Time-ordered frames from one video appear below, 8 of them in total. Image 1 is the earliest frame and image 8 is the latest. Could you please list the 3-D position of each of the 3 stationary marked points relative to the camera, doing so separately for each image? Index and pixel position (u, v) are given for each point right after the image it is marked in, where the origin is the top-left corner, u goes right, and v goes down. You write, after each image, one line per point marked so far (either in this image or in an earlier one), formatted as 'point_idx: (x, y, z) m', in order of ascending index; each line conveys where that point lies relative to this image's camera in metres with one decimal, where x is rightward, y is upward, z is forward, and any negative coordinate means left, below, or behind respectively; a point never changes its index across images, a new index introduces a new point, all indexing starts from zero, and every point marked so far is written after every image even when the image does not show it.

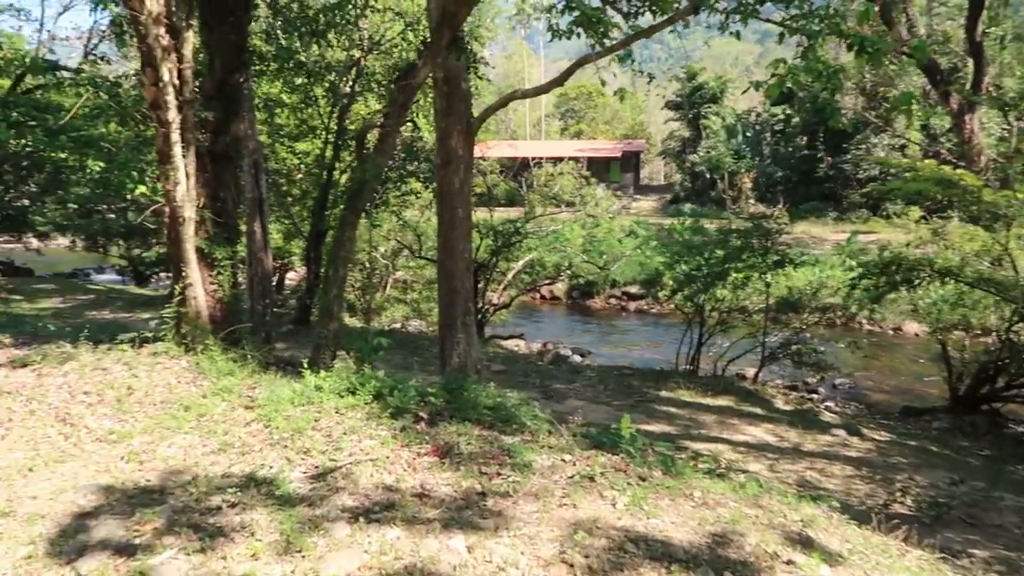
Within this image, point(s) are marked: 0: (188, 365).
0: (-2.8, -0.7, +7.0) m
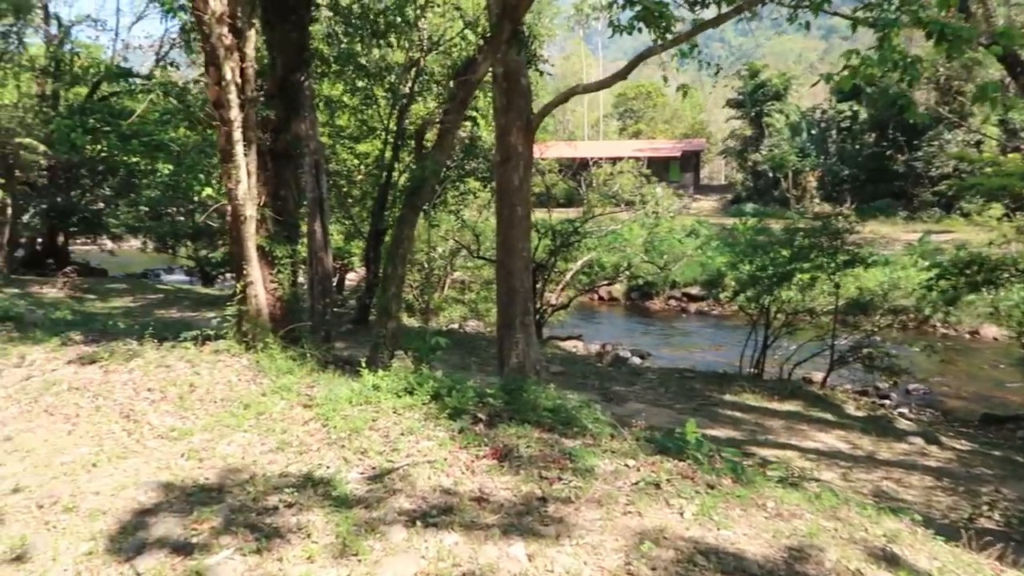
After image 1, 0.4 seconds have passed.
0: (-2.3, -0.7, +7.0) m
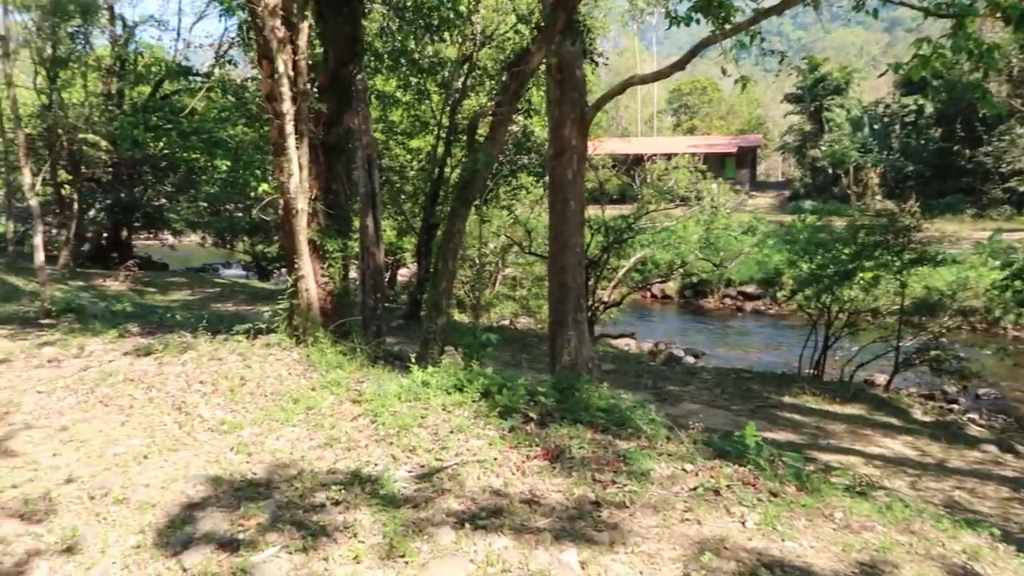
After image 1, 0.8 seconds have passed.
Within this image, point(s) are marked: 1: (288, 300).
0: (-1.9, -0.6, +6.9) m
1: (-2.1, -0.1, +7.4) m
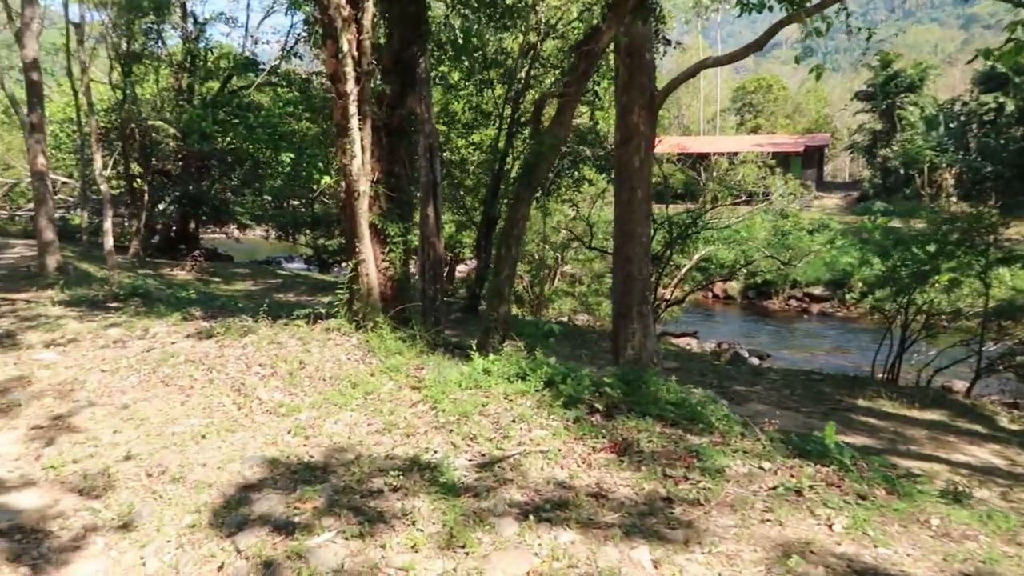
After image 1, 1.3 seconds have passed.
0: (-1.3, -0.5, +6.8) m
1: (-1.5, 0.0, +7.3) m
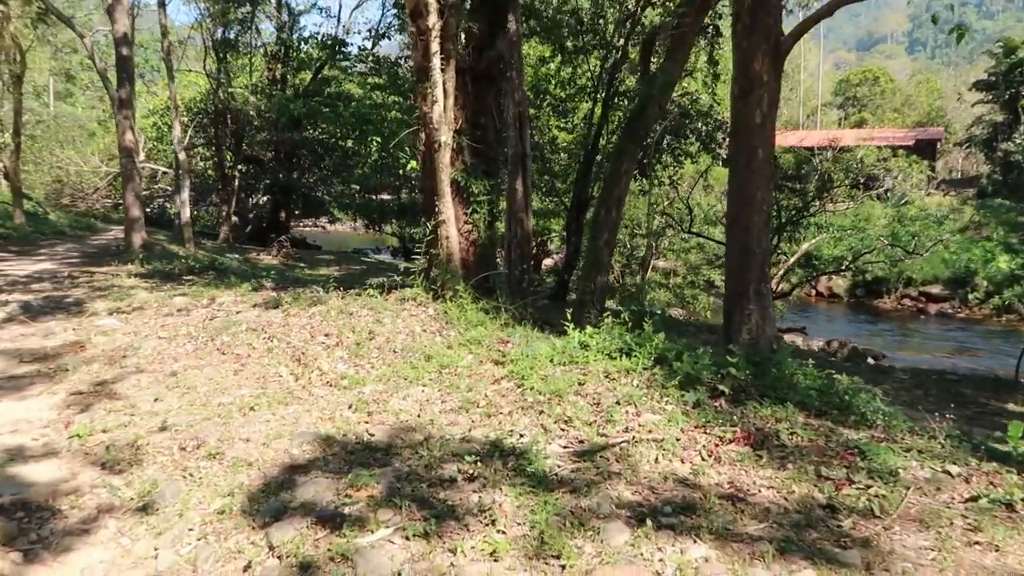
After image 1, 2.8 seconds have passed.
0: (-0.6, -0.2, +6.0) m
1: (-0.7, +0.3, +6.5) m
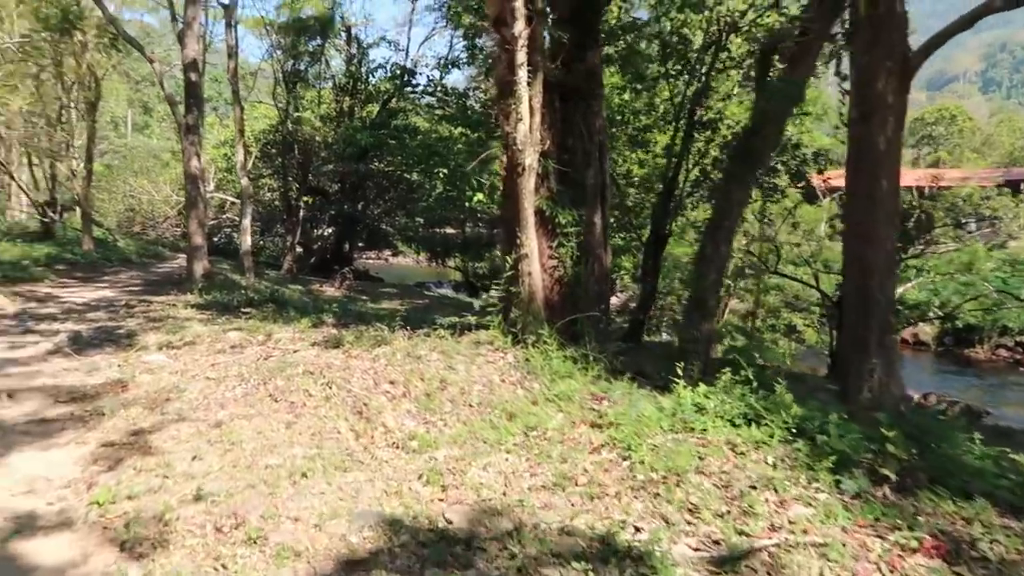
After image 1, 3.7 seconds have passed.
0: (0.0, -0.5, +5.2) m
1: (-0.1, 0.0, +5.8) m
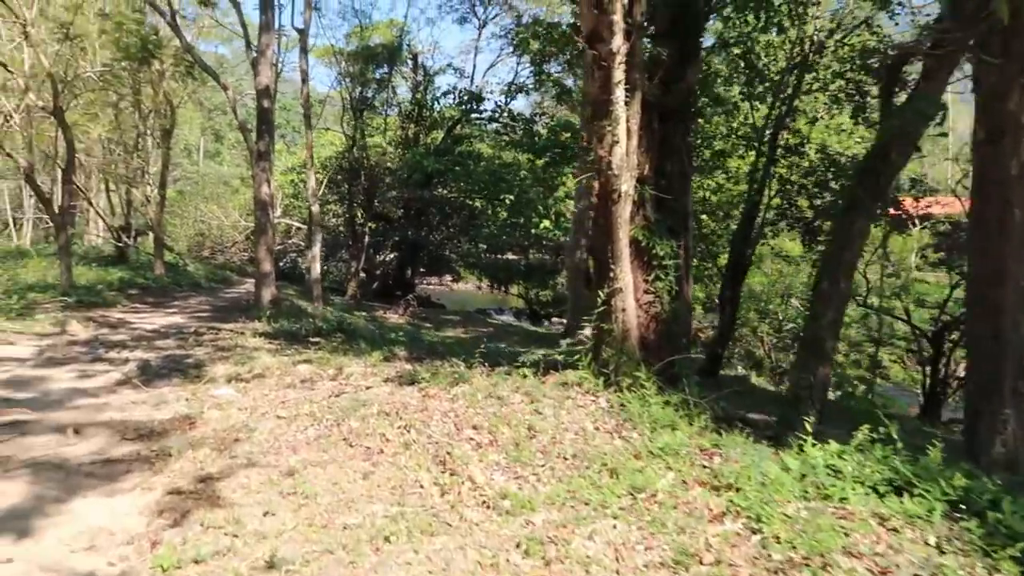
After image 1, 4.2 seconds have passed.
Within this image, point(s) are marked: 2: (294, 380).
0: (+0.6, -0.7, +4.8) m
1: (+0.6, -0.2, +5.3) m
2: (-1.7, -0.7, +6.4) m
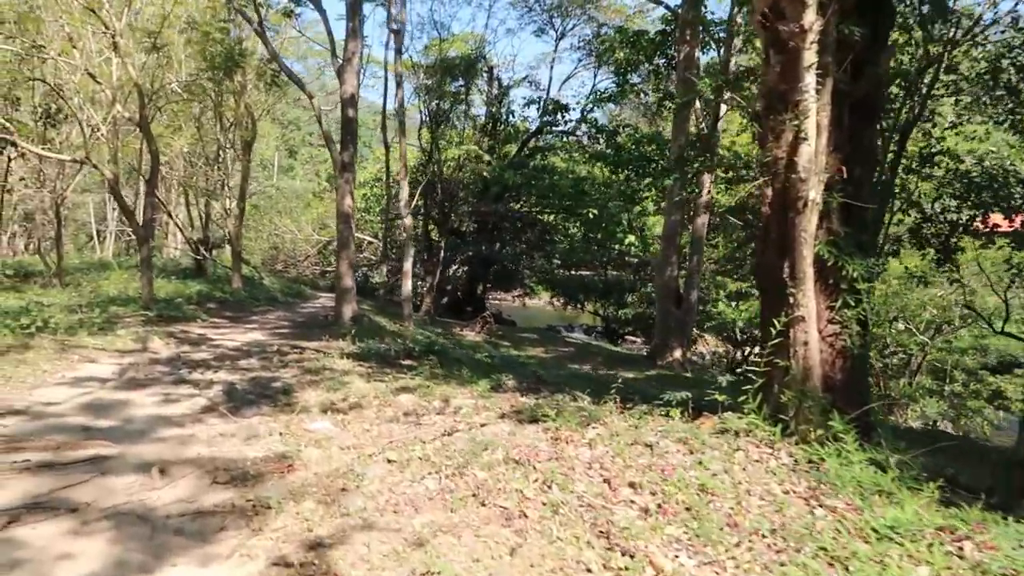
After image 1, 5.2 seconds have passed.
0: (+1.4, -0.9, +3.9) m
1: (+1.4, -0.4, +4.4) m
2: (-0.8, -0.9, +5.6) m
